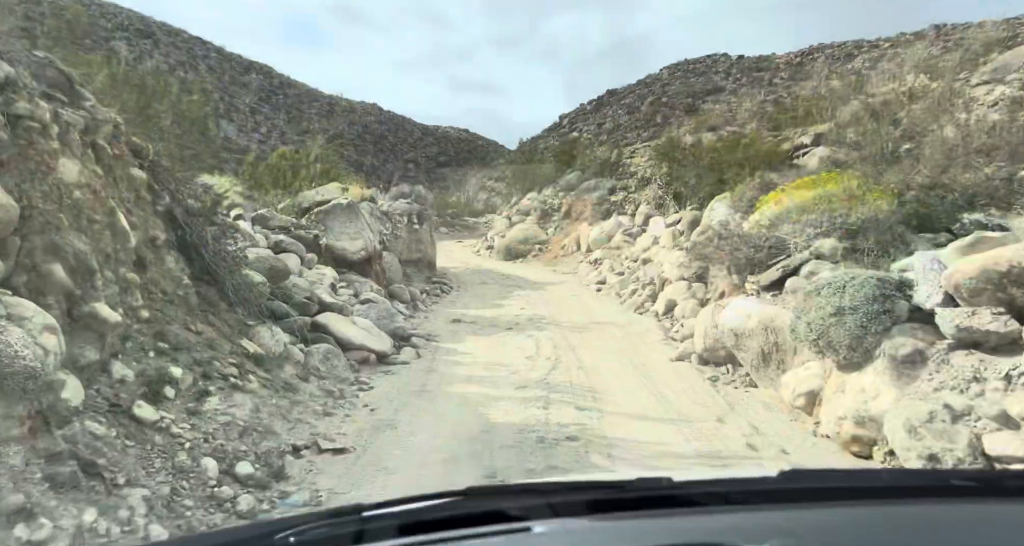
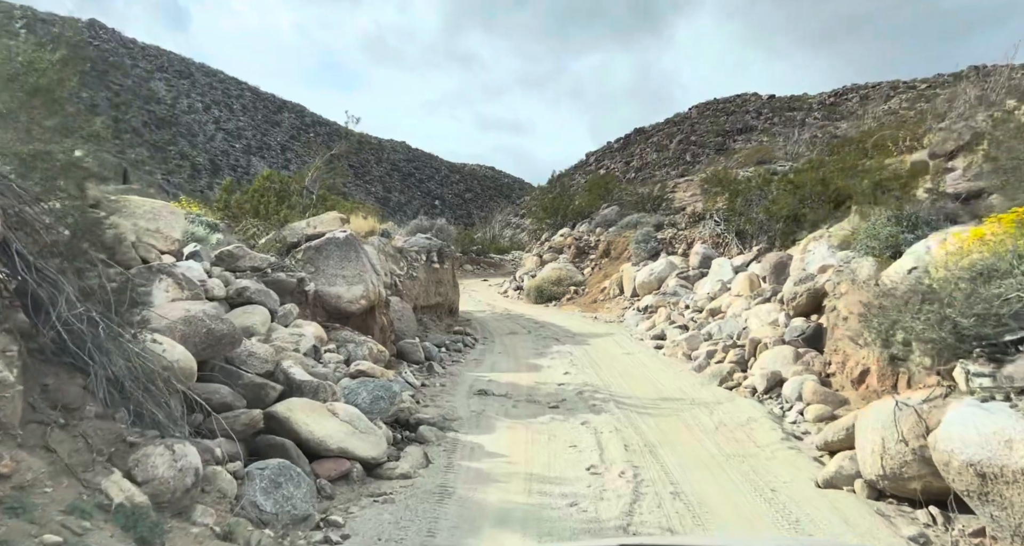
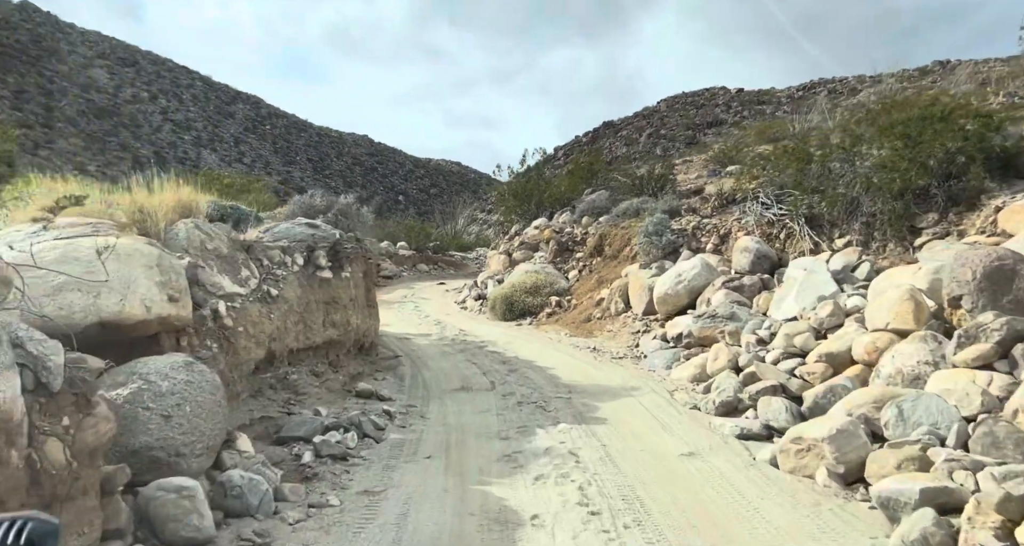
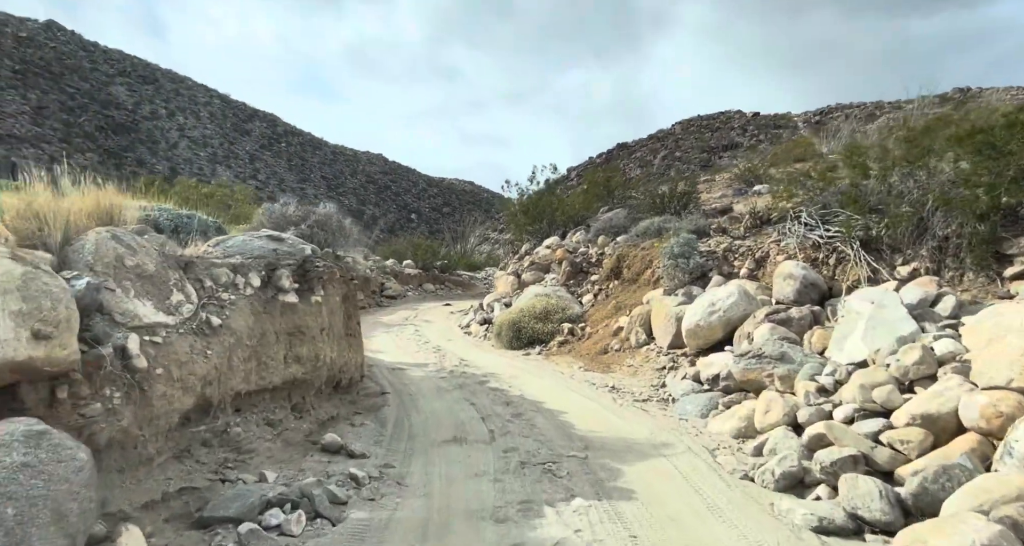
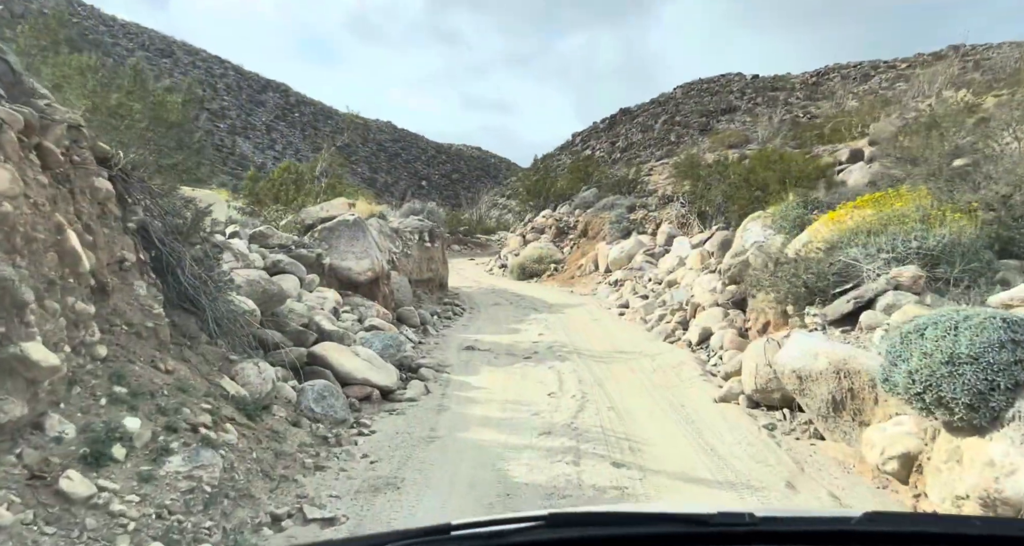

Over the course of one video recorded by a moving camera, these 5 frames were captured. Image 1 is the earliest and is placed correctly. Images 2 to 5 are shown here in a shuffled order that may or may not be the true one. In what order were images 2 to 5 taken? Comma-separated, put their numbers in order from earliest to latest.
5, 2, 3, 4
